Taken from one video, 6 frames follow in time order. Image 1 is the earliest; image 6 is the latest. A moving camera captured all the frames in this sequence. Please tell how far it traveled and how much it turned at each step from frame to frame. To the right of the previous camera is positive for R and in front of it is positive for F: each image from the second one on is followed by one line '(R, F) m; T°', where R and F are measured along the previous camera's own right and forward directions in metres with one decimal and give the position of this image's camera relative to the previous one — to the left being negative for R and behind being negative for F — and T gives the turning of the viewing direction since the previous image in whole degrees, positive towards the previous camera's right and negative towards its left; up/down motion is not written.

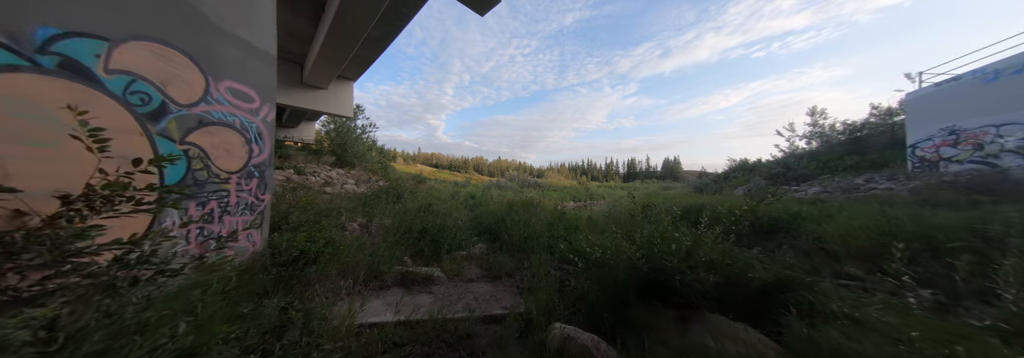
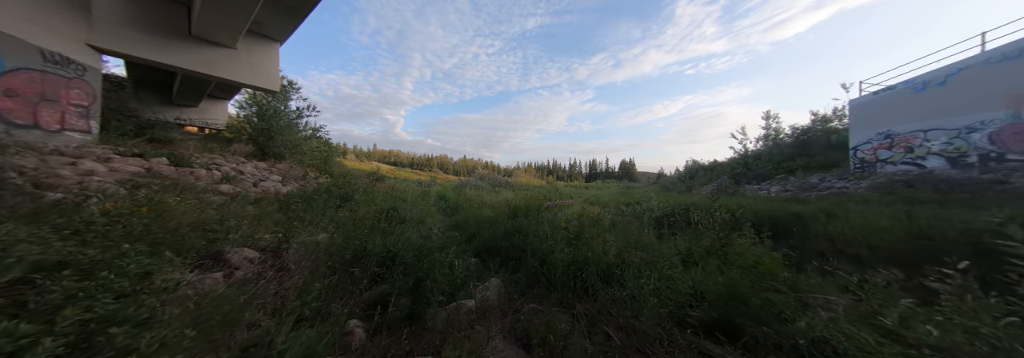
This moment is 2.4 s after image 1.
(-0.9, +2.0) m; +9°
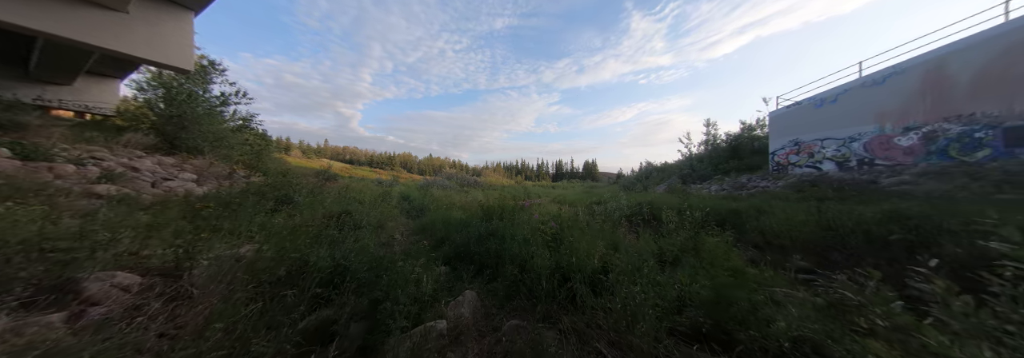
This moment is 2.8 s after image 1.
(-0.1, +0.3) m; +8°
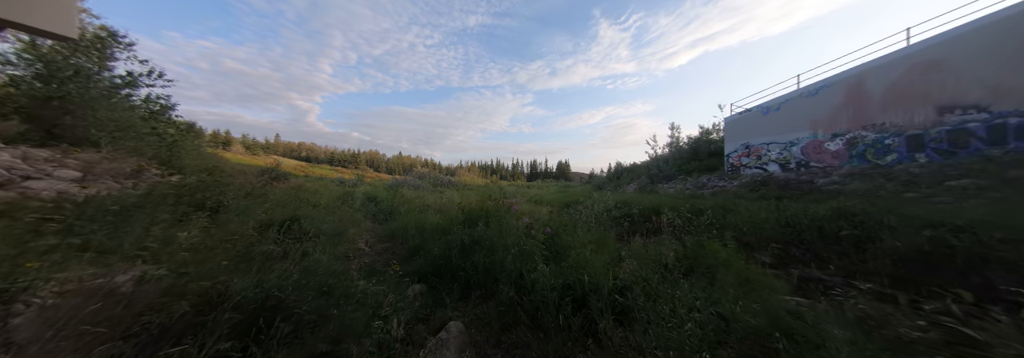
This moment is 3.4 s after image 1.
(-0.2, +0.5) m; +7°
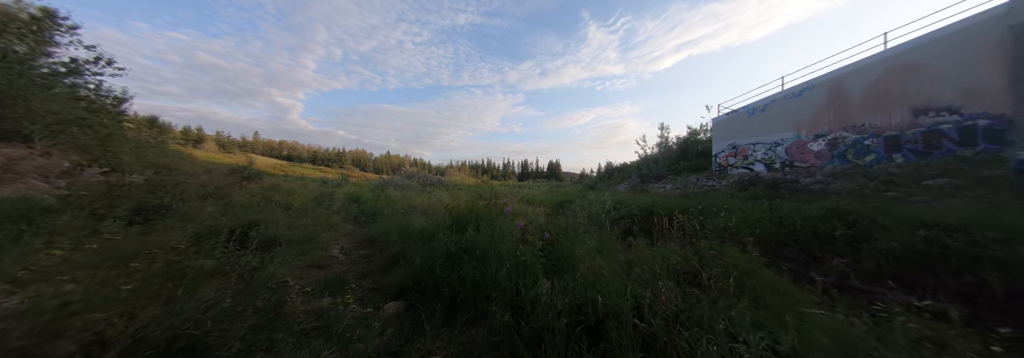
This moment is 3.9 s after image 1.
(0.0, +0.4) m; +2°
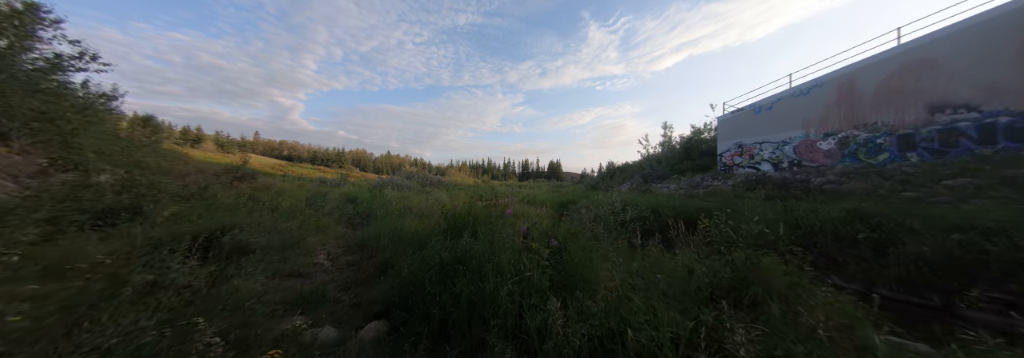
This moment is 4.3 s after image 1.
(0.0, +0.3) m; 0°
